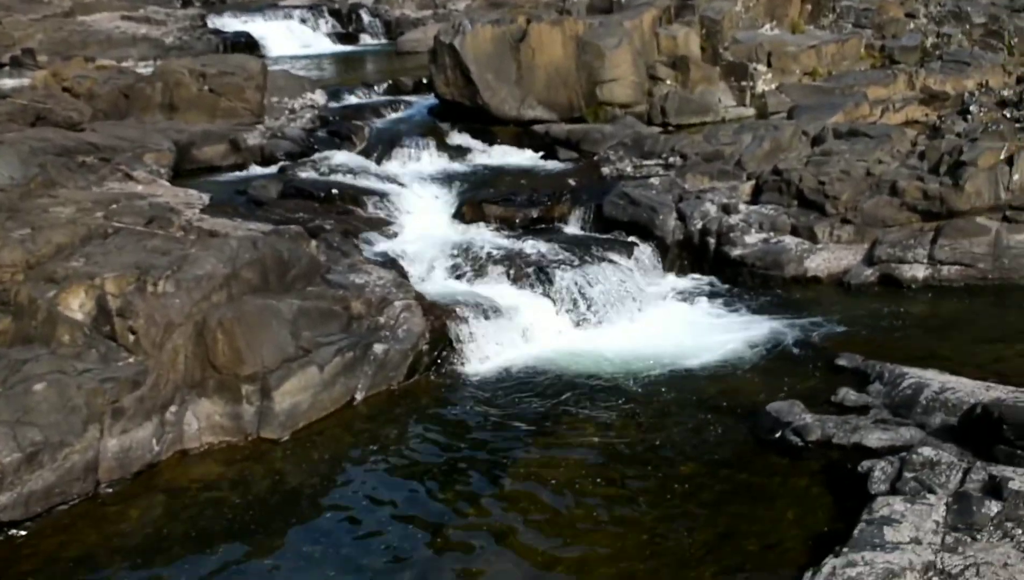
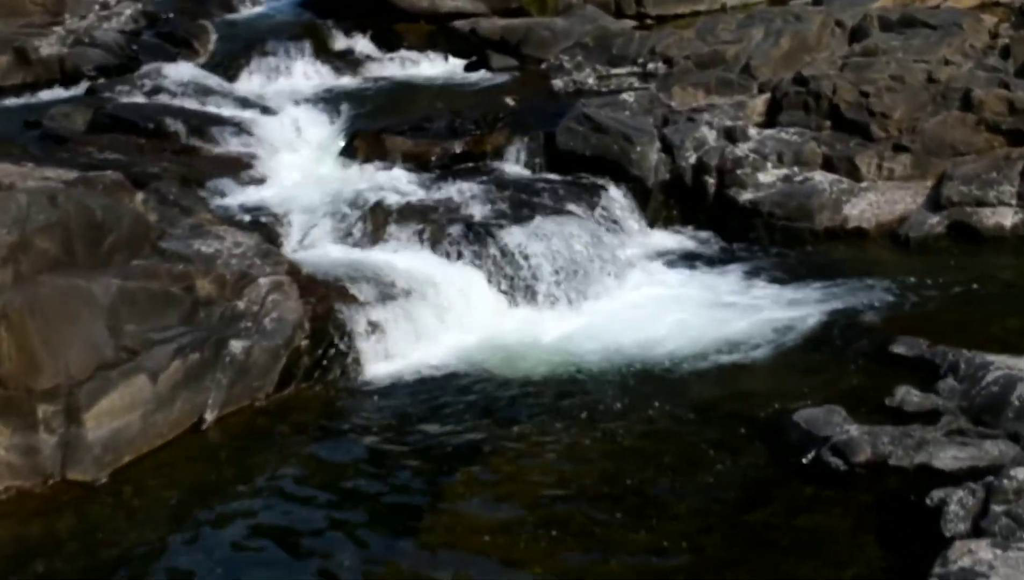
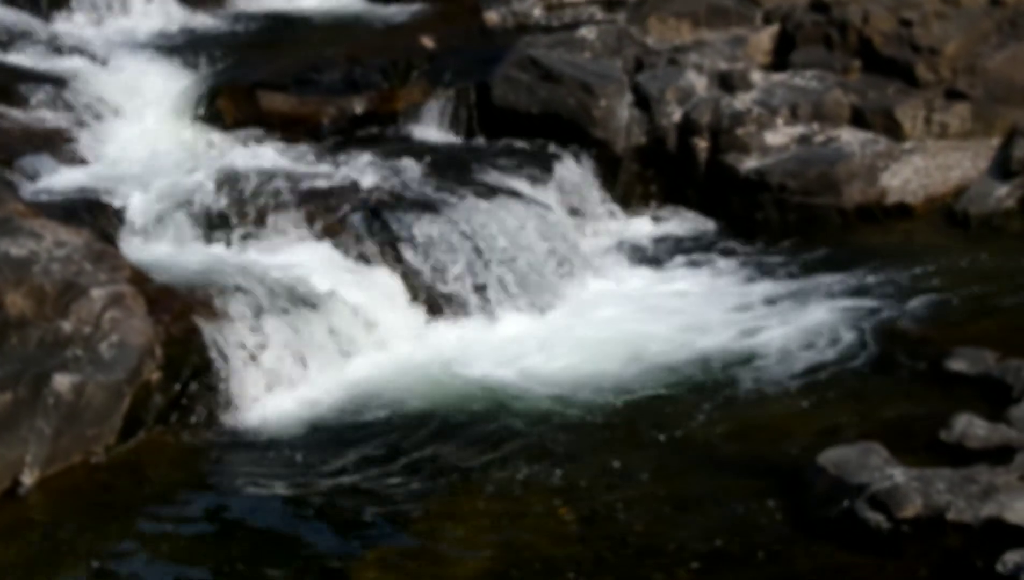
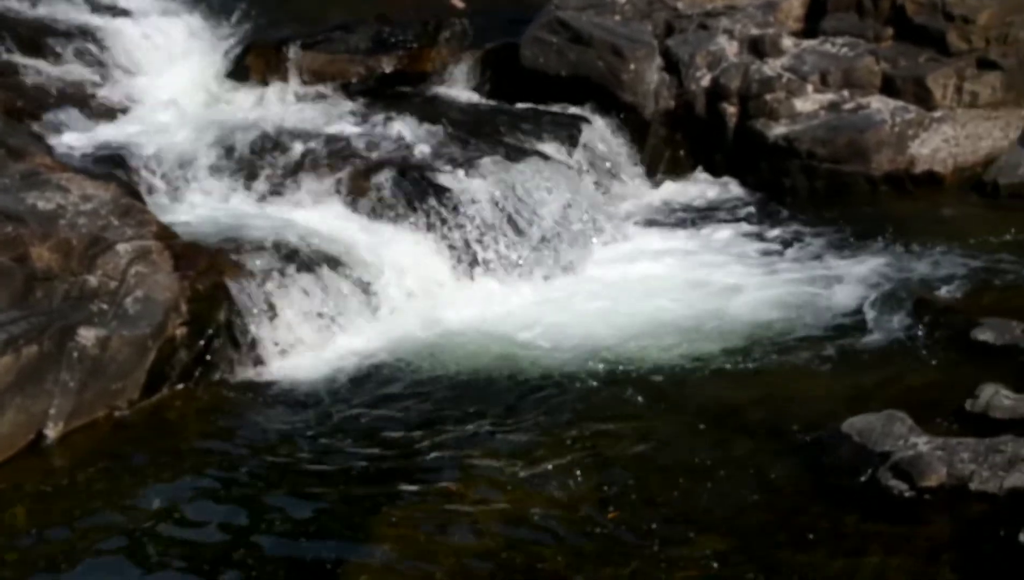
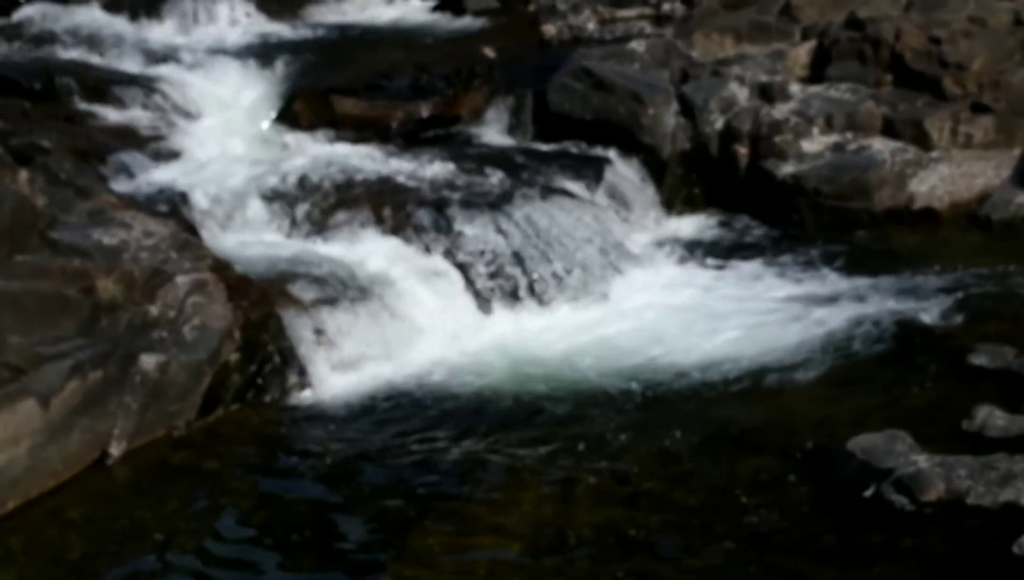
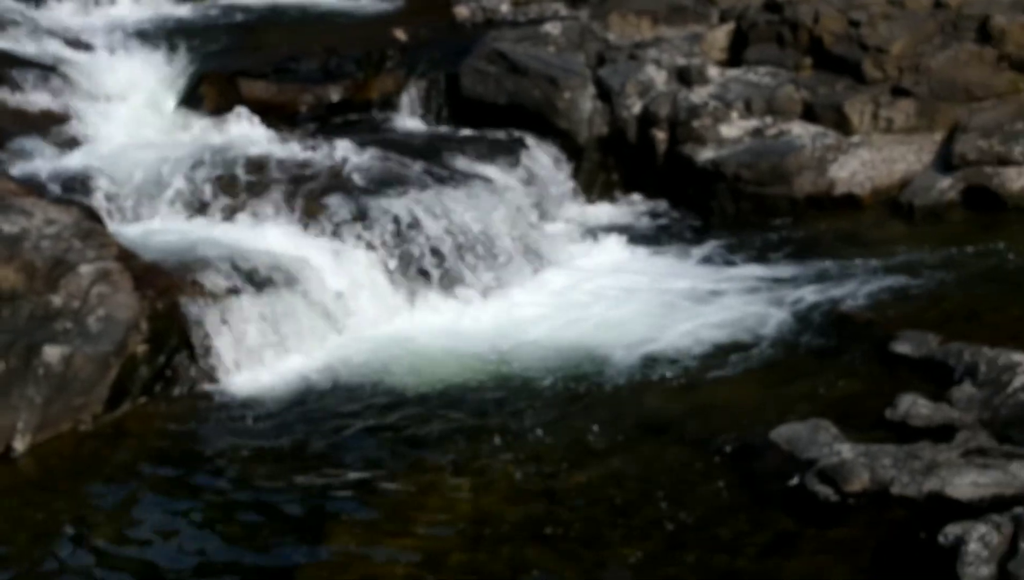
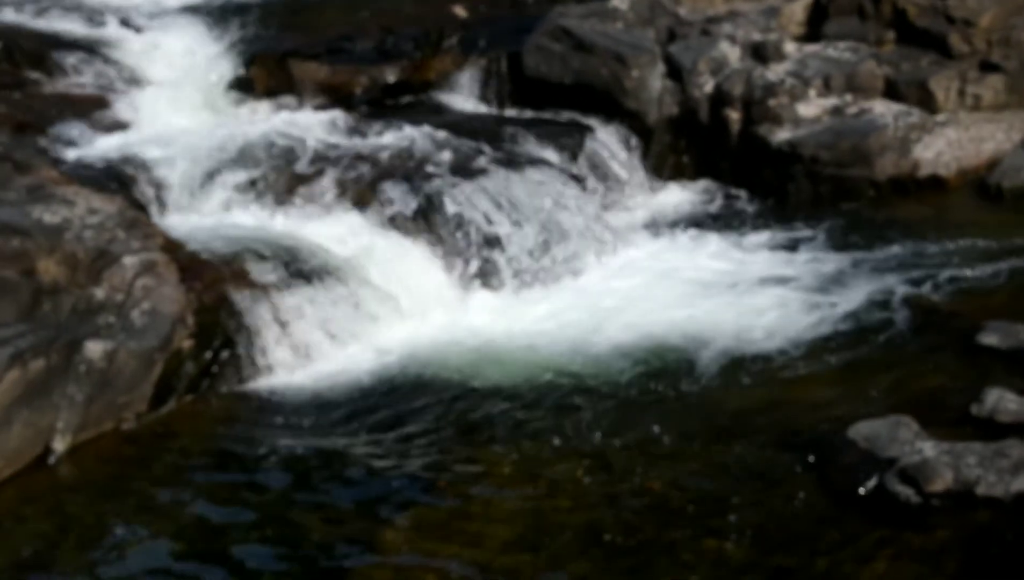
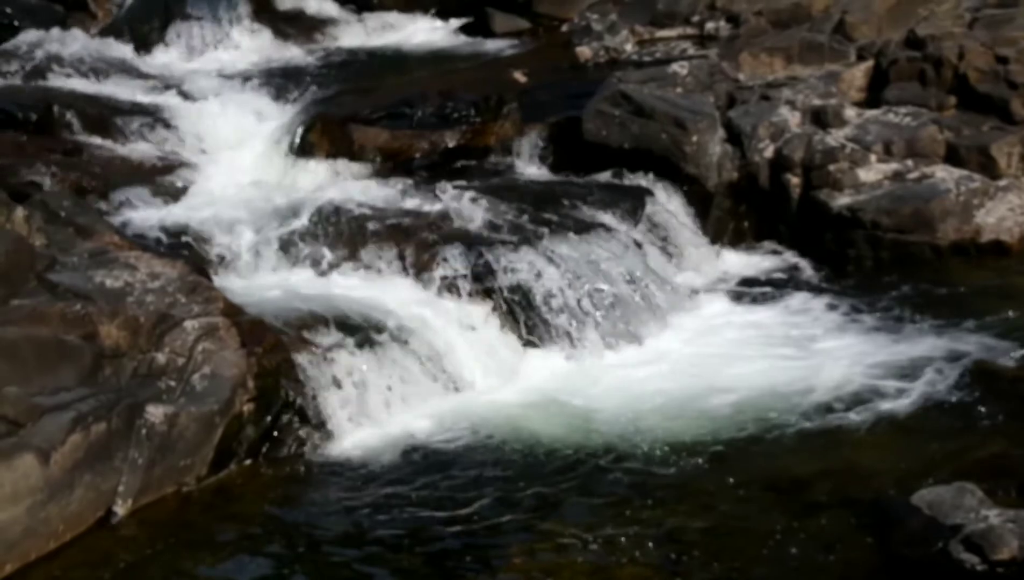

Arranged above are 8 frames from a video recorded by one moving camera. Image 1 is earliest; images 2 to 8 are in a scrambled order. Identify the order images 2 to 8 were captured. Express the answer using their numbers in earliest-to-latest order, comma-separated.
2, 5, 6, 7, 3, 8, 4
